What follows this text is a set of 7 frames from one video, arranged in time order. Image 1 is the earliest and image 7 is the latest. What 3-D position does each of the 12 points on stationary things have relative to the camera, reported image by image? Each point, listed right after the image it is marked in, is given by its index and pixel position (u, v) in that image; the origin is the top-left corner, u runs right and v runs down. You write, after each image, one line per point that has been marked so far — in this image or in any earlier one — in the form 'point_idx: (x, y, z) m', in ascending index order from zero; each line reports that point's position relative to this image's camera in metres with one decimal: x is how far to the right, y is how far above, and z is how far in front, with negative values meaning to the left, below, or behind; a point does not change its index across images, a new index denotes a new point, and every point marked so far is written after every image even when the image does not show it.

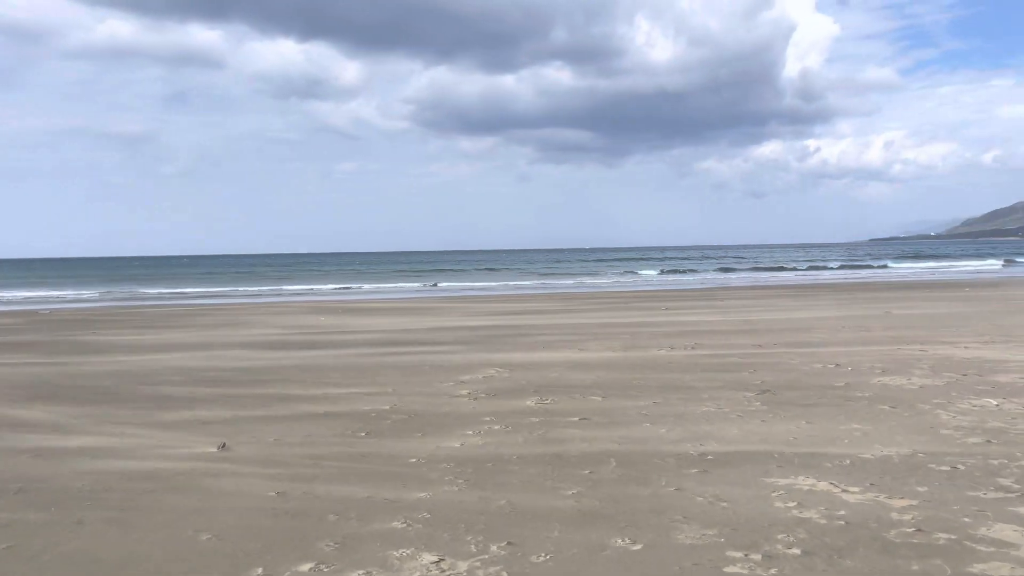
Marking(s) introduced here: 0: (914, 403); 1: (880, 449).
0: (+2.6, -0.7, +5.3) m
1: (+1.8, -0.8, +4.1) m
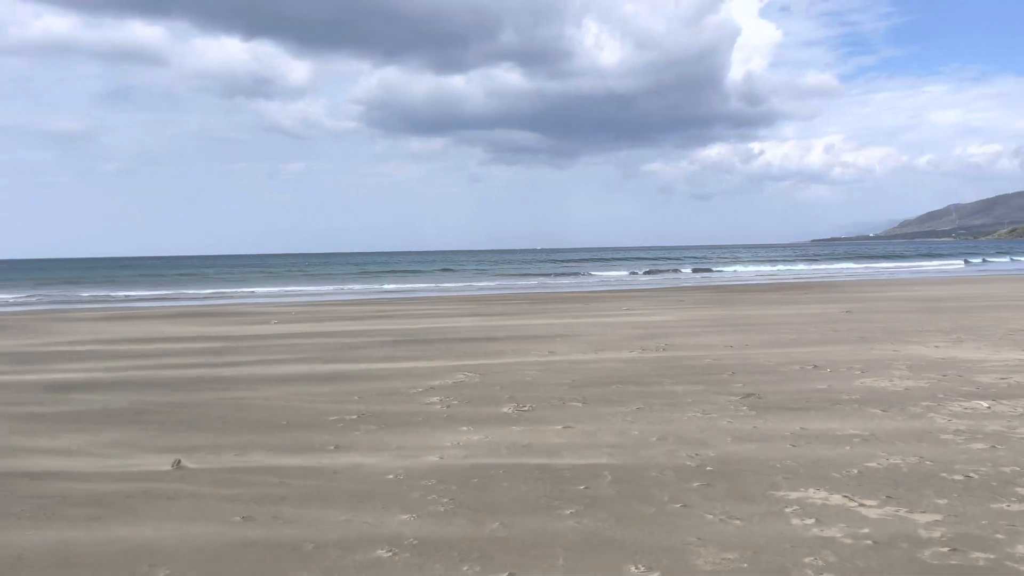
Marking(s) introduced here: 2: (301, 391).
0: (+2.4, -0.7, +5.1) m
1: (+1.8, -0.8, +3.9) m
2: (-1.7, -0.8, +6.5) m
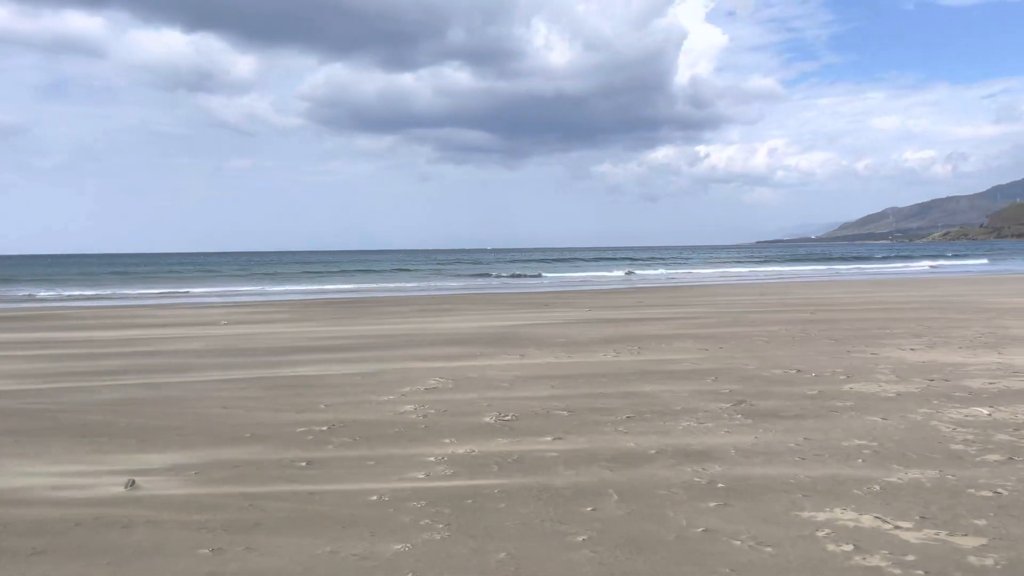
0: (+2.3, -0.7, +4.9) m
1: (+1.7, -0.8, +3.7) m
2: (-1.8, -0.8, +6.1) m
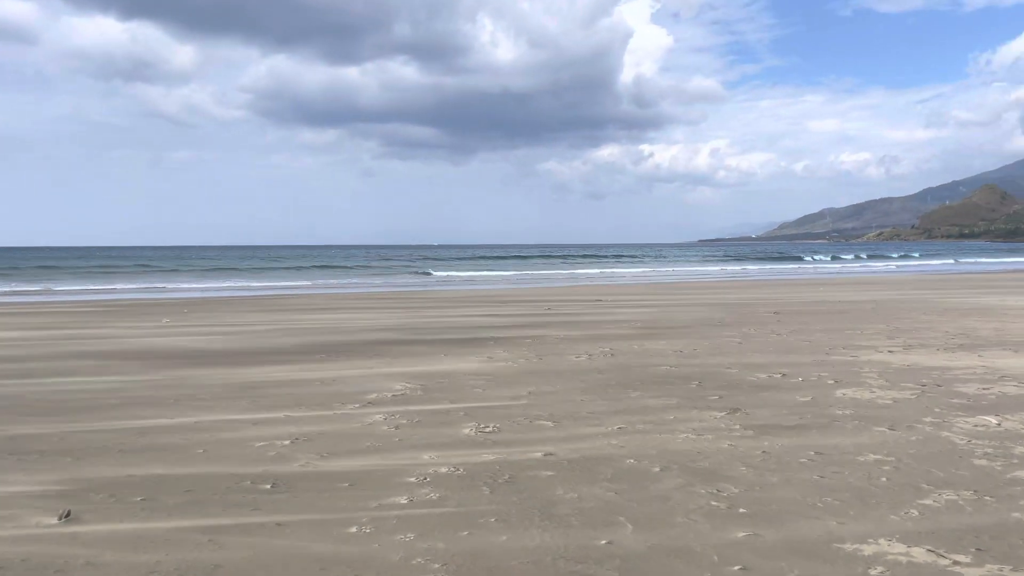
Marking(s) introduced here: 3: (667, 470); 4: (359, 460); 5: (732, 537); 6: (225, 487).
0: (+2.2, -0.8, +4.7) m
1: (+1.7, -0.8, +3.4) m
2: (-2.0, -0.8, +5.5) m
3: (+0.7, -0.8, +3.8) m
4: (-0.8, -0.9, +4.1) m
5: (+0.8, -0.9, +2.9) m
6: (-1.3, -0.9, +3.7) m
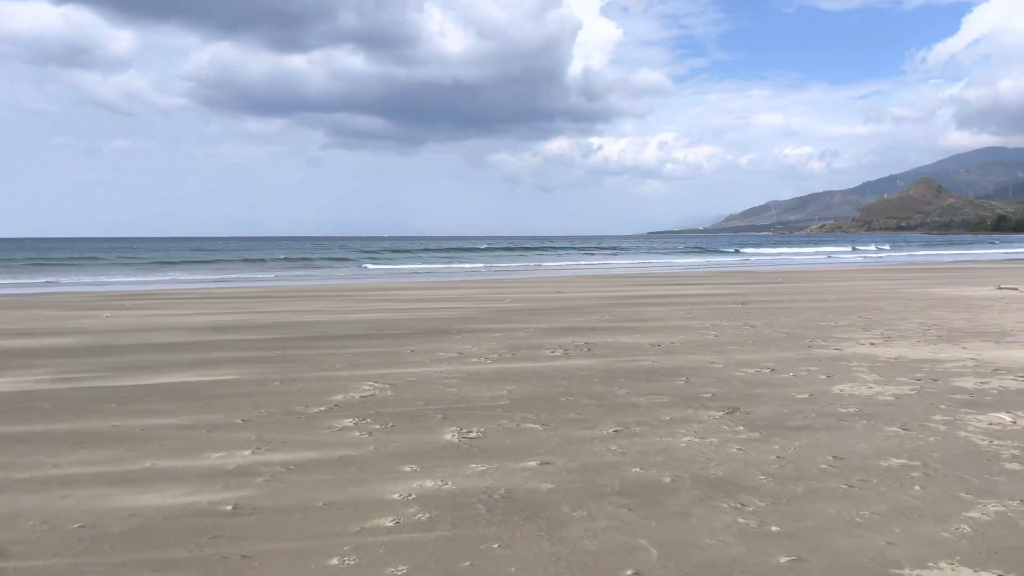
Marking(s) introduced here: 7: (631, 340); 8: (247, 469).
0: (+2.2, -0.7, +4.4) m
1: (+1.7, -0.8, +3.1) m
2: (-2.1, -0.8, +5.0) m
3: (+0.7, -0.8, +3.4) m
4: (-0.8, -0.8, +3.7) m
5: (+0.8, -0.8, +2.6) m
6: (-1.3, -0.9, +3.2) m
7: (+1.2, -0.5, +8.2) m
8: (-1.2, -0.8, +3.8) m
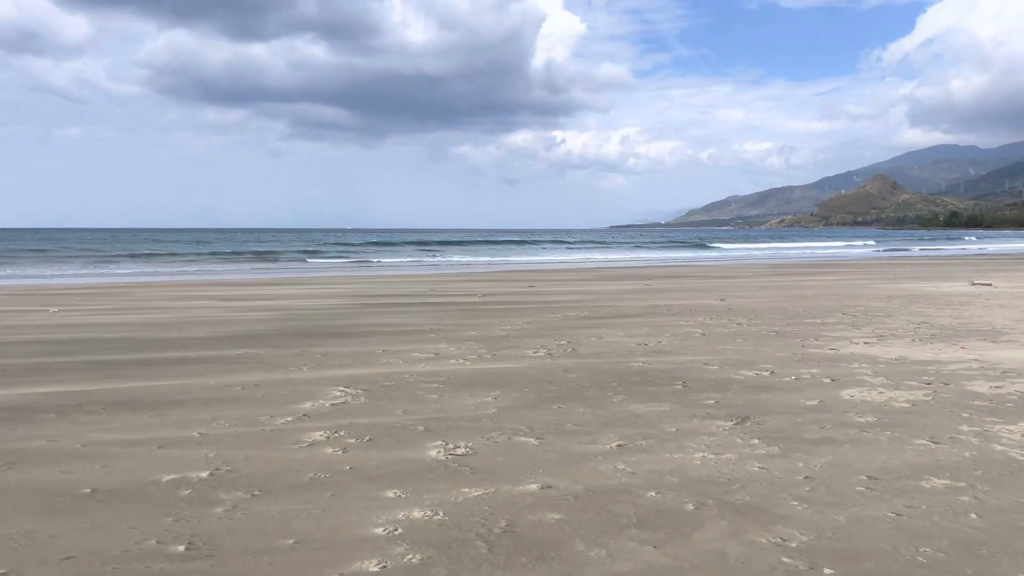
0: (+2.1, -0.7, +4.1) m
1: (+1.8, -0.8, +2.7) m
2: (-2.2, -0.7, +4.5) m
3: (+0.7, -0.8, +3.0) m
4: (-0.8, -0.8, +3.2) m
5: (+0.9, -0.9, +2.2) m
6: (-1.3, -0.9, +2.7) m
7: (+1.0, -0.5, +7.8) m
8: (-1.2, -0.8, +3.3) m
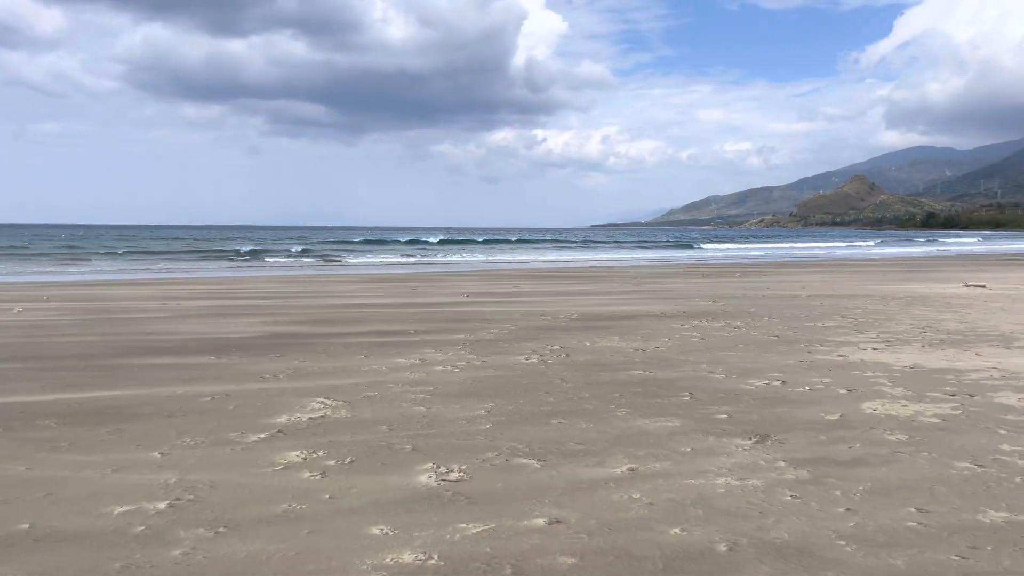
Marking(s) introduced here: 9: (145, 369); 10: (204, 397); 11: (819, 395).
0: (+2.1, -0.7, +3.7) m
1: (+1.8, -0.8, +2.4) m
2: (-2.2, -0.8, +4.0) m
3: (+0.7, -0.8, +2.6) m
4: (-0.8, -0.8, +2.7) m
5: (+0.9, -0.9, +1.8) m
6: (-1.2, -0.9, +2.2) m
7: (+0.9, -0.5, +7.4) m
8: (-1.2, -0.8, +2.8) m
9: (-2.8, -0.6, +6.4) m
10: (-1.9, -0.7, +5.2) m
11: (+1.8, -0.6, +5.1) m
